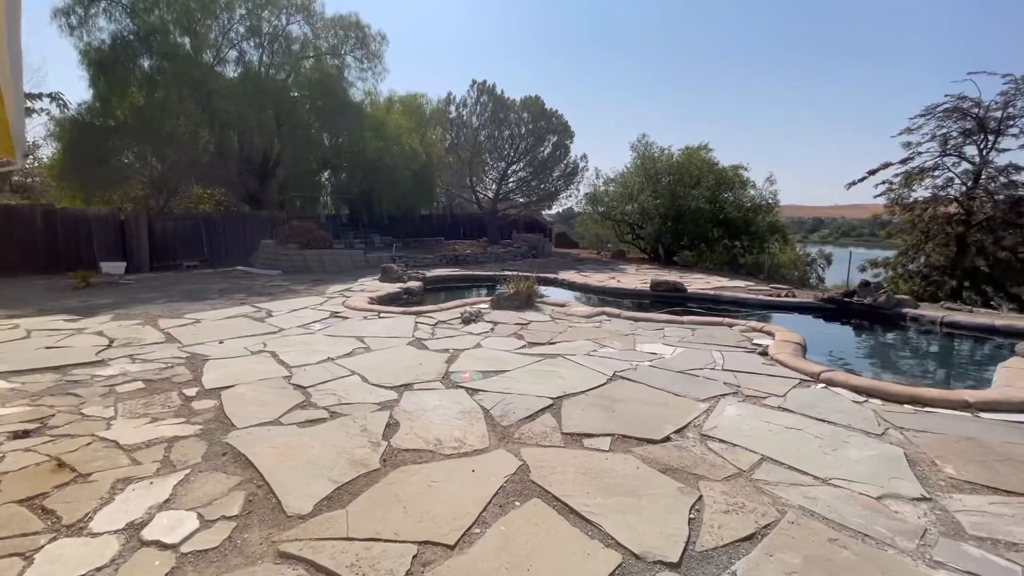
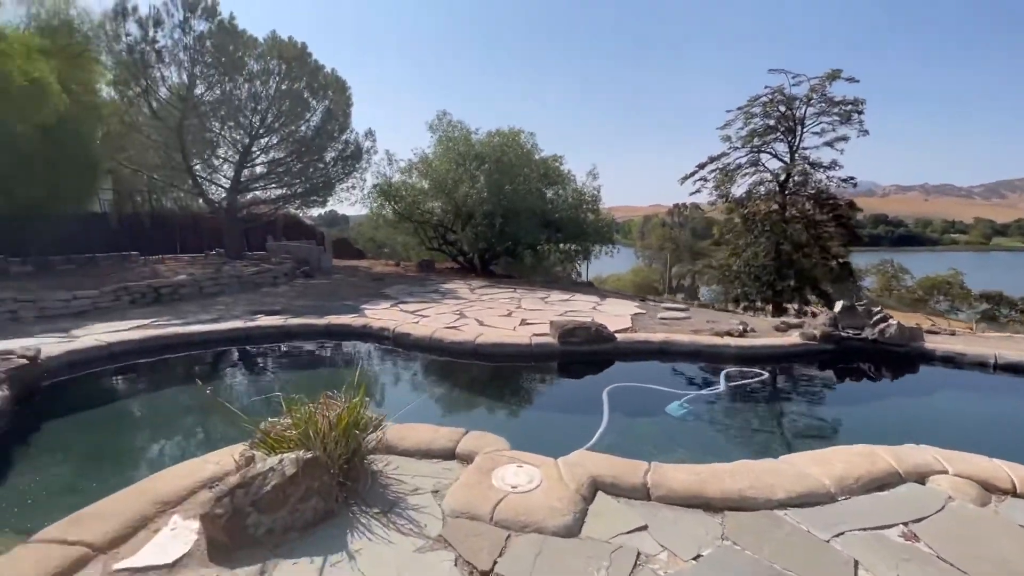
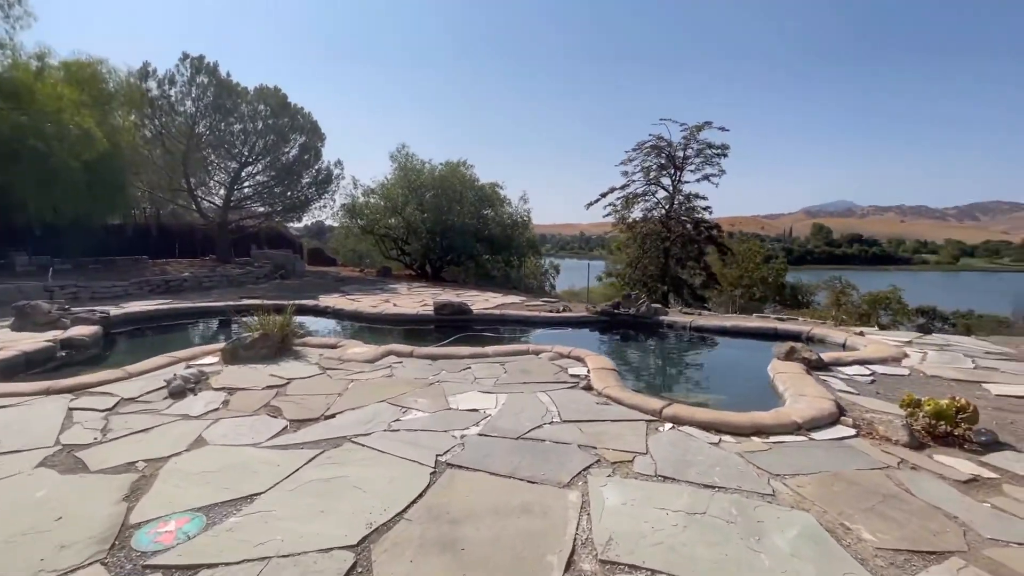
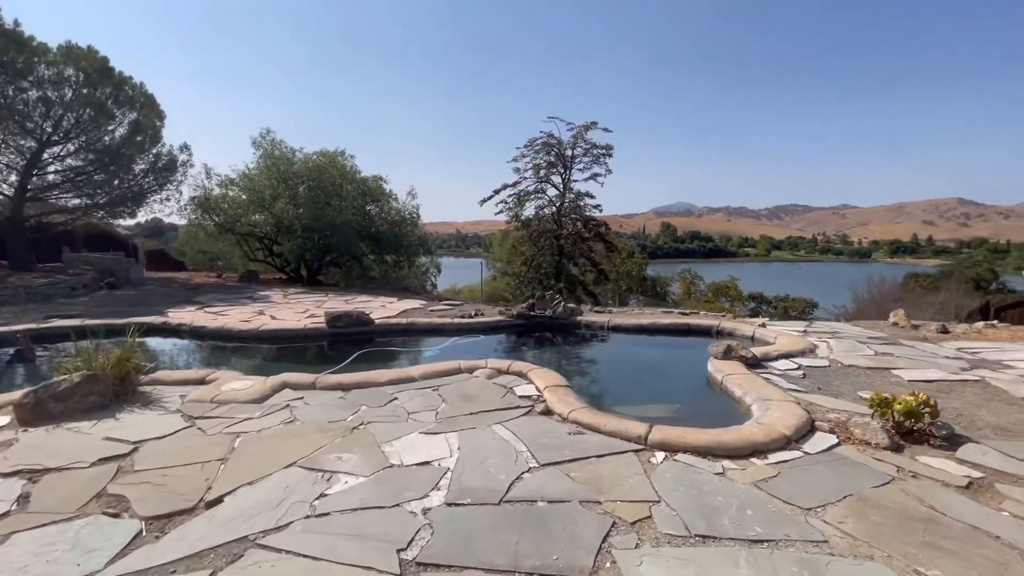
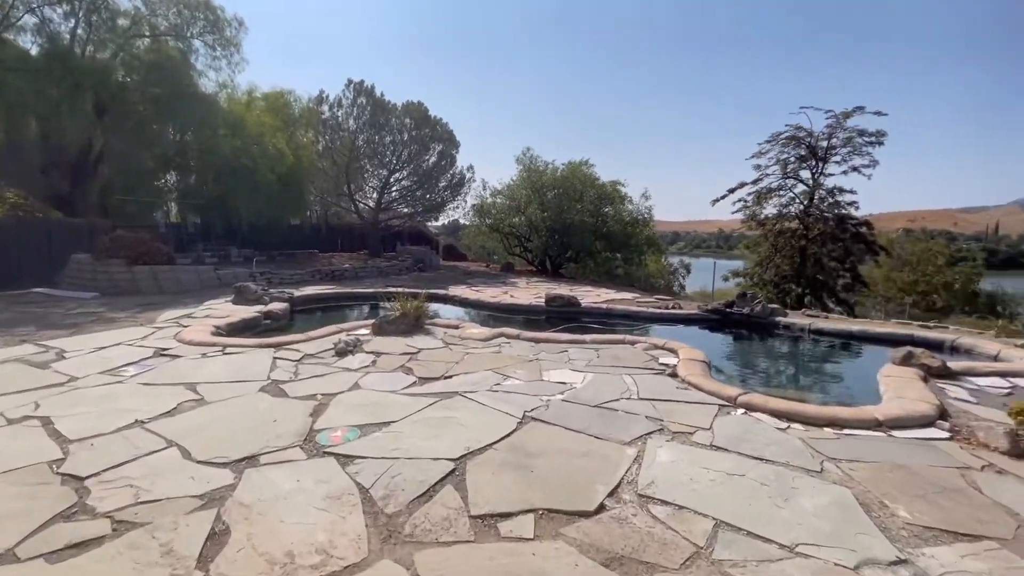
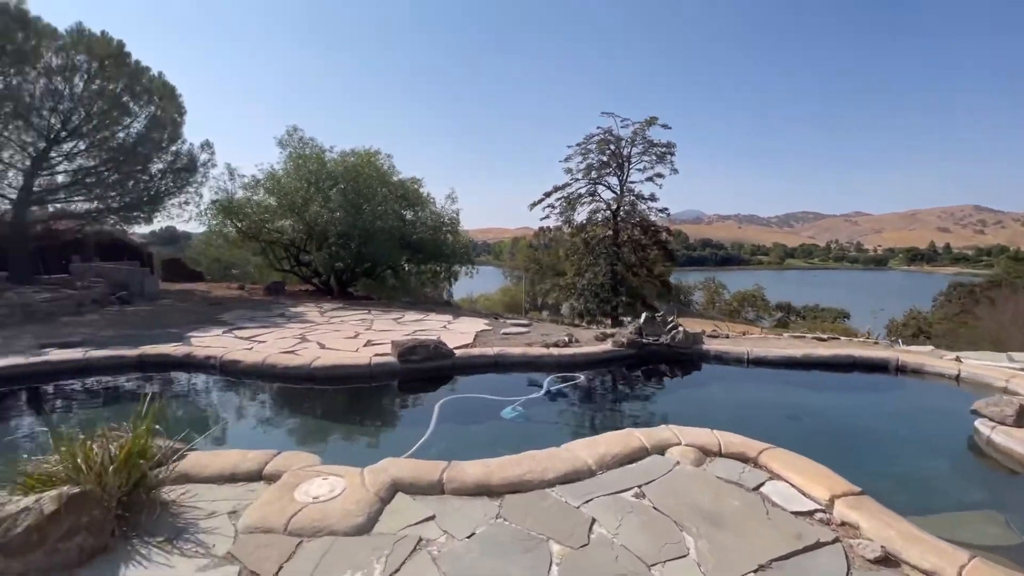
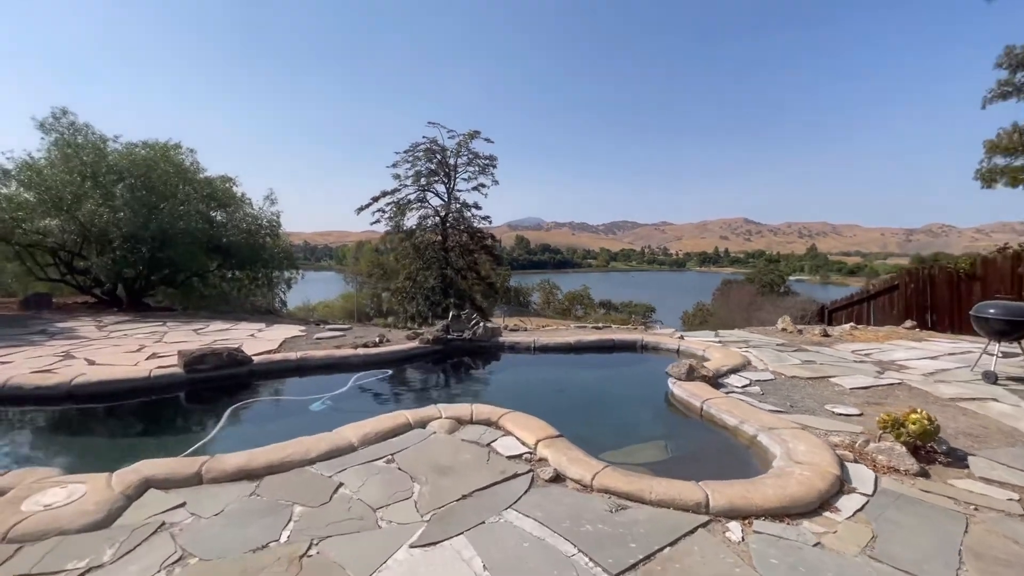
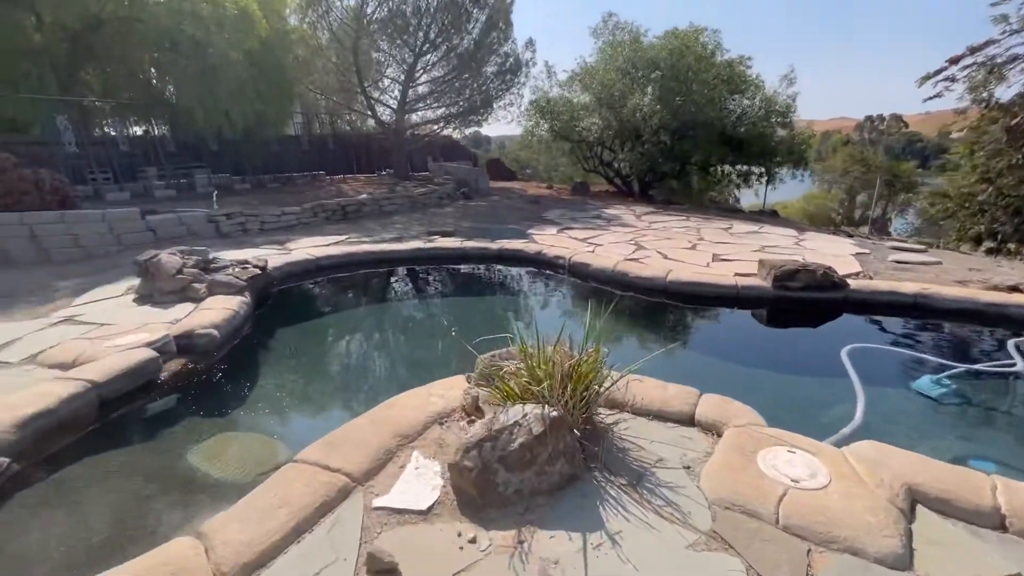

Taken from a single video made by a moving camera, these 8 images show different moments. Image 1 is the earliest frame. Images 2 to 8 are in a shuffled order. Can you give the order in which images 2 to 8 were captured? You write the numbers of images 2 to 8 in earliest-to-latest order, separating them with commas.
5, 3, 4, 7, 6, 2, 8
